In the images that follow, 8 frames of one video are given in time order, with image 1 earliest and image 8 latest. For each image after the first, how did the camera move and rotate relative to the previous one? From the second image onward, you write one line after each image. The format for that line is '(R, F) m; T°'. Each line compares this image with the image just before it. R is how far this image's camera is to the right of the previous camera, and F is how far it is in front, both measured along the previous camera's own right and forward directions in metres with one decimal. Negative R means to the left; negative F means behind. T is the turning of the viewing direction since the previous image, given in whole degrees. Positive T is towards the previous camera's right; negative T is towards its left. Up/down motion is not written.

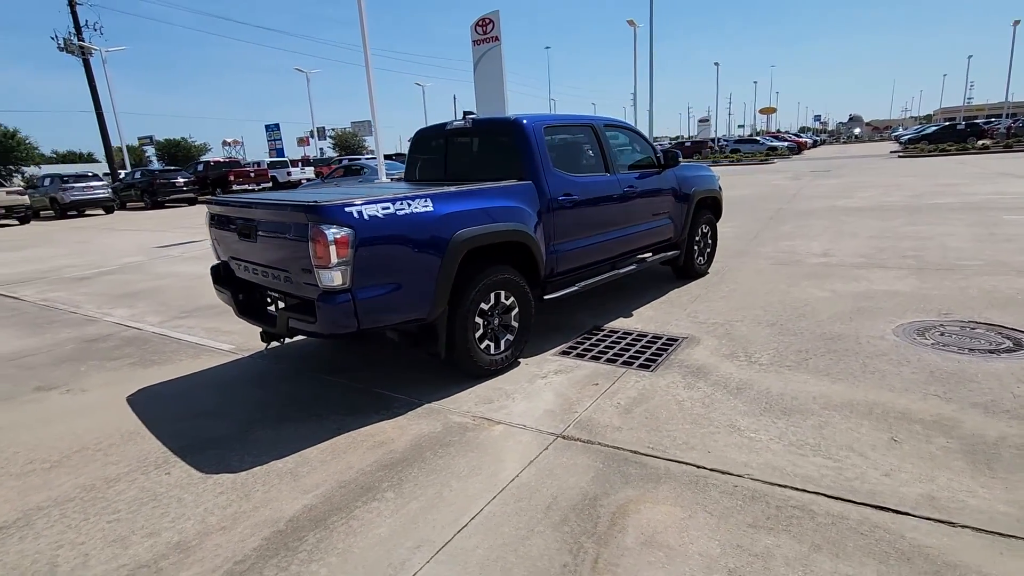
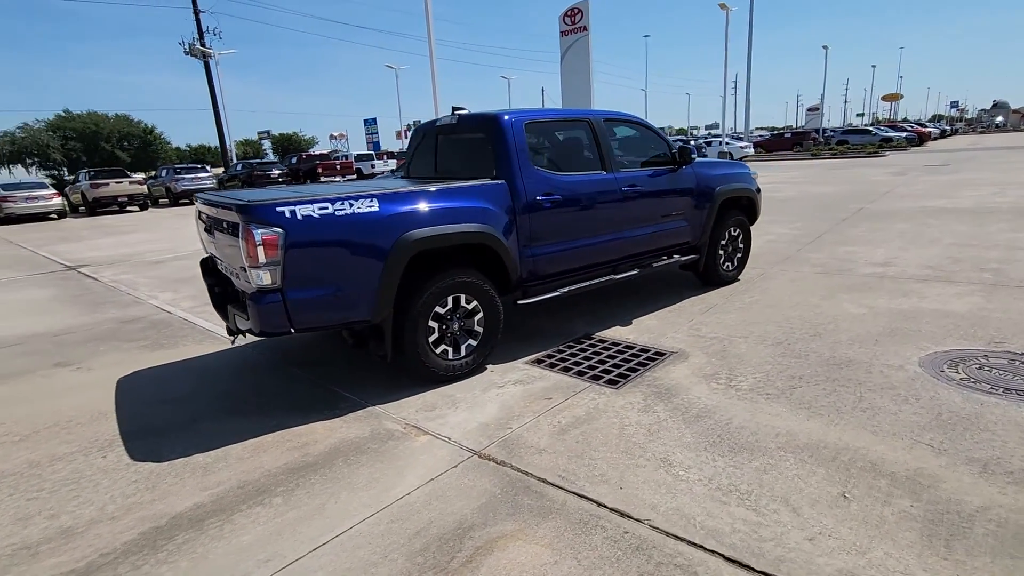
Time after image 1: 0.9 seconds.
(+1.0, +0.3) m; -9°
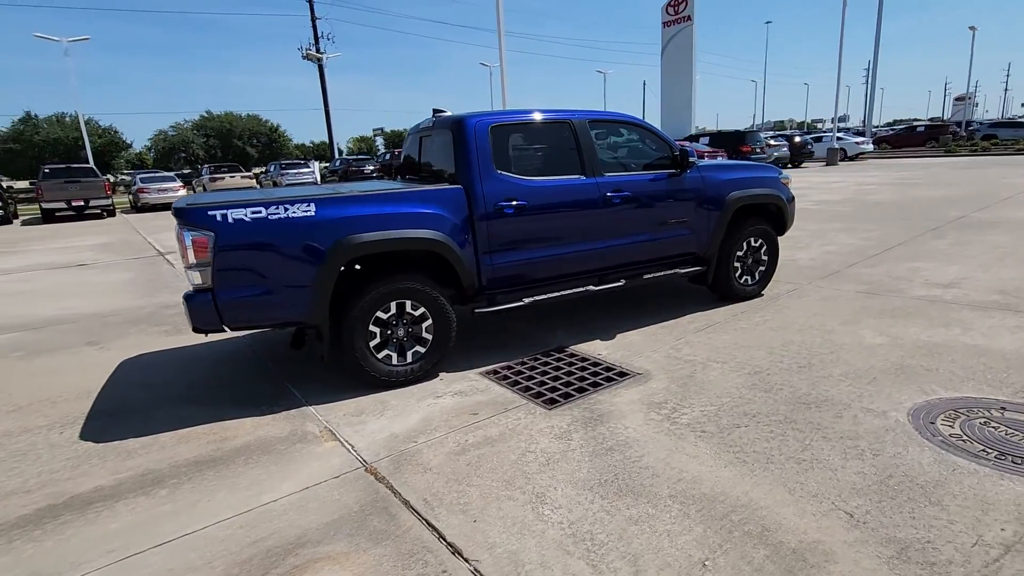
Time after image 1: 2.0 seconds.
(+1.2, +0.2) m; -10°
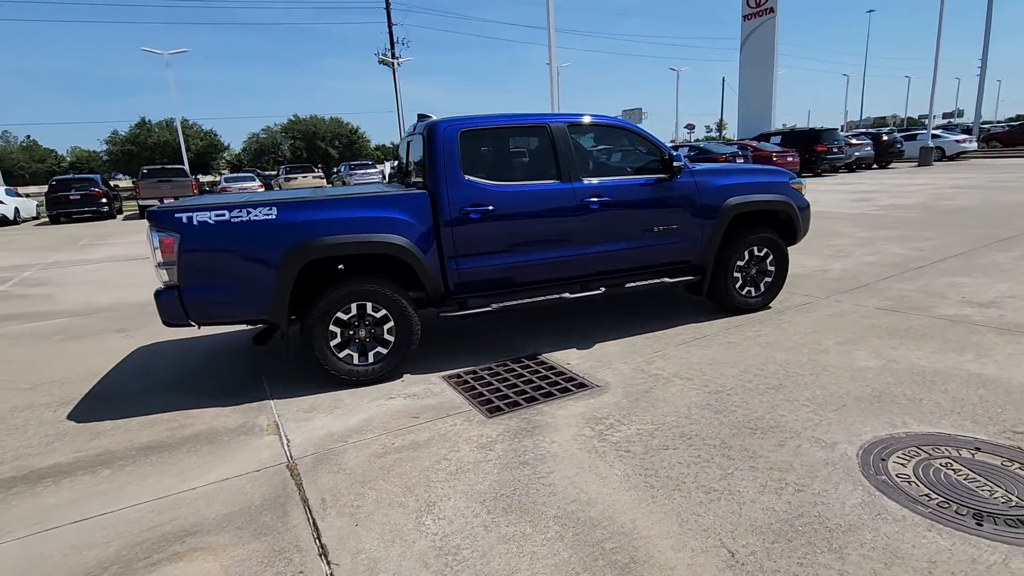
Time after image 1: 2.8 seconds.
(+0.9, +0.1) m; -8°
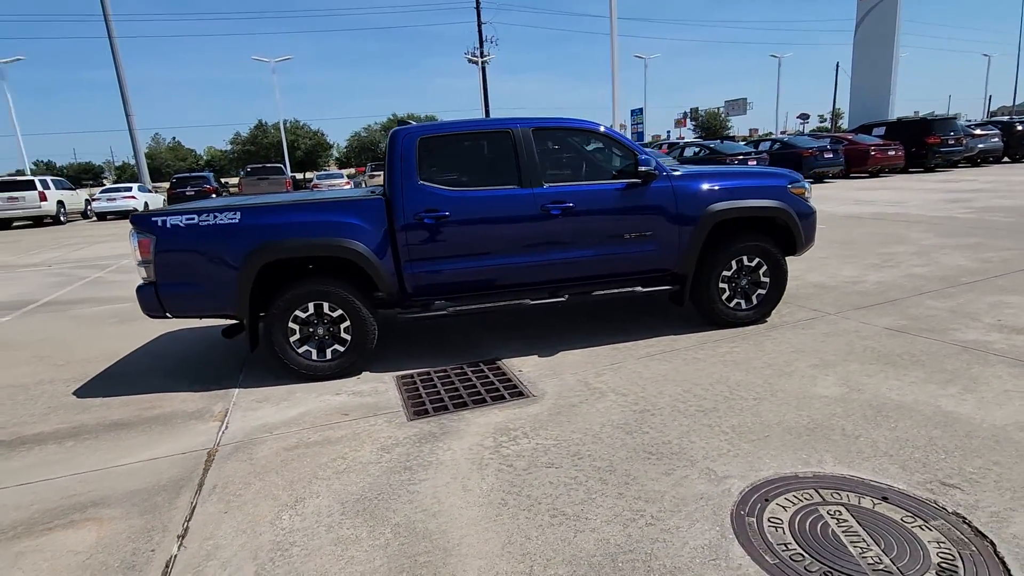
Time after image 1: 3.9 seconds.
(+1.2, +0.1) m; -10°
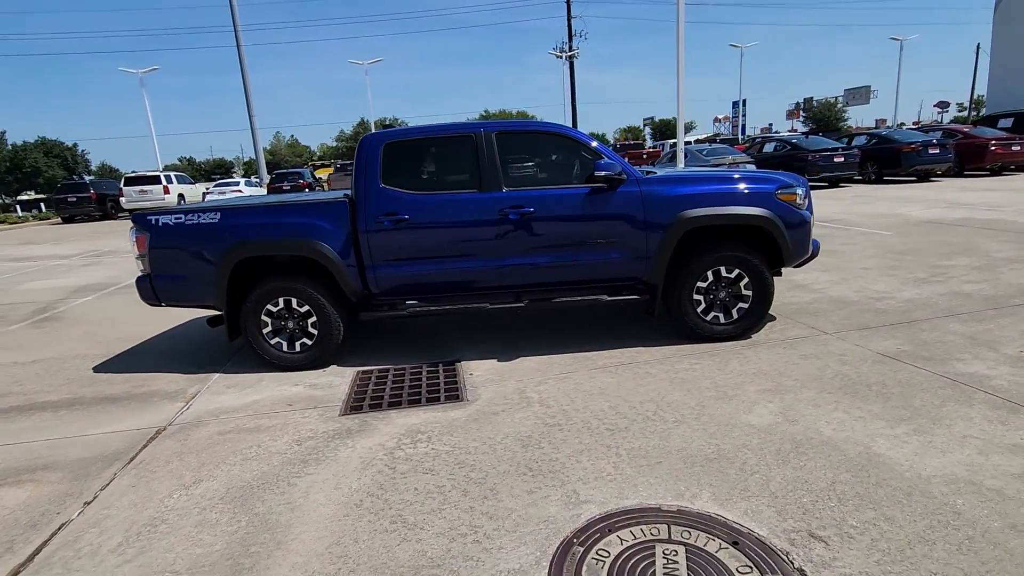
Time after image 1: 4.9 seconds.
(+1.2, +0.1) m; -10°
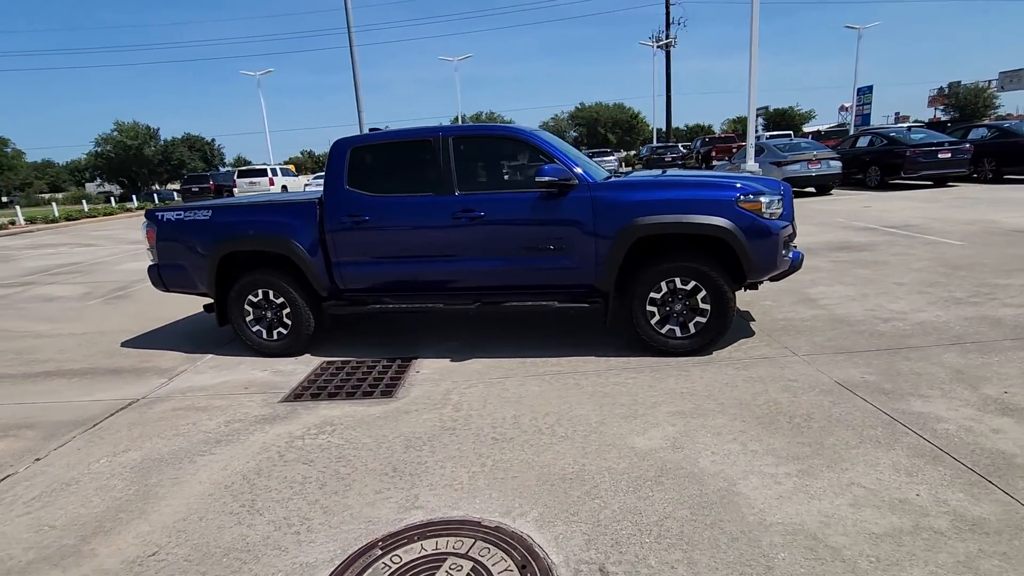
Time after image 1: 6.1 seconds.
(+1.3, +0.1) m; -10°
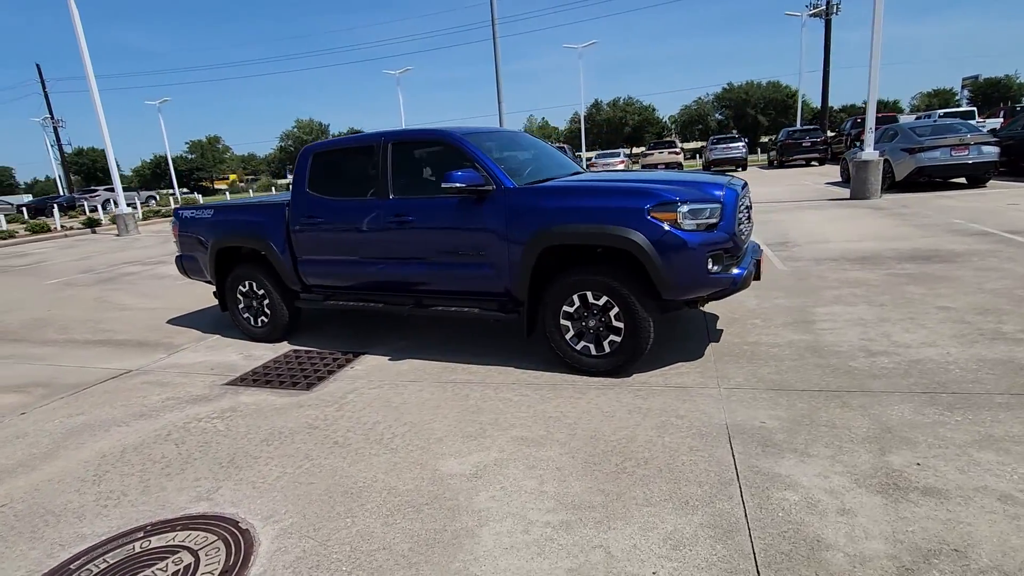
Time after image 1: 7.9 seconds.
(+1.9, +0.3) m; -15°
